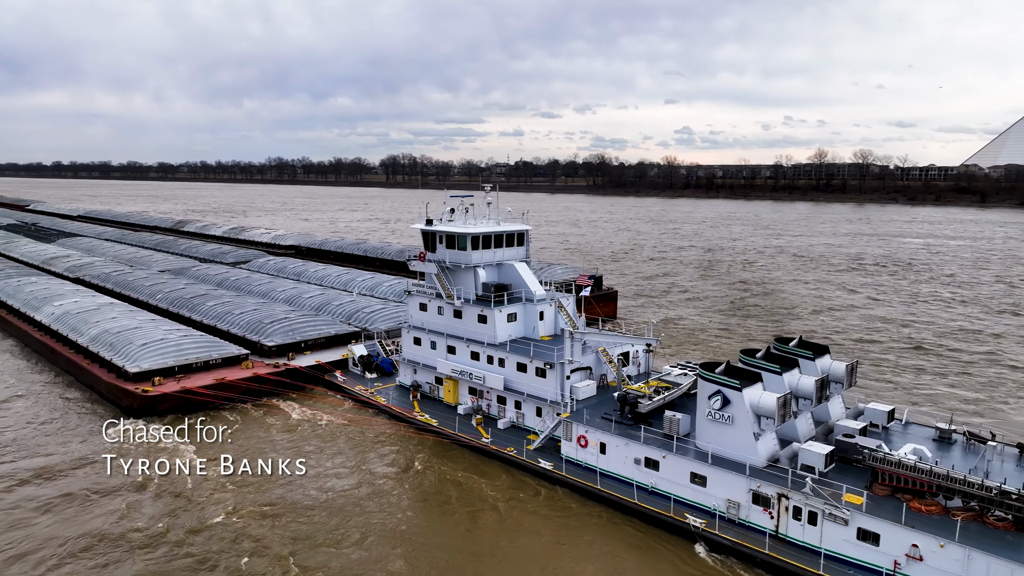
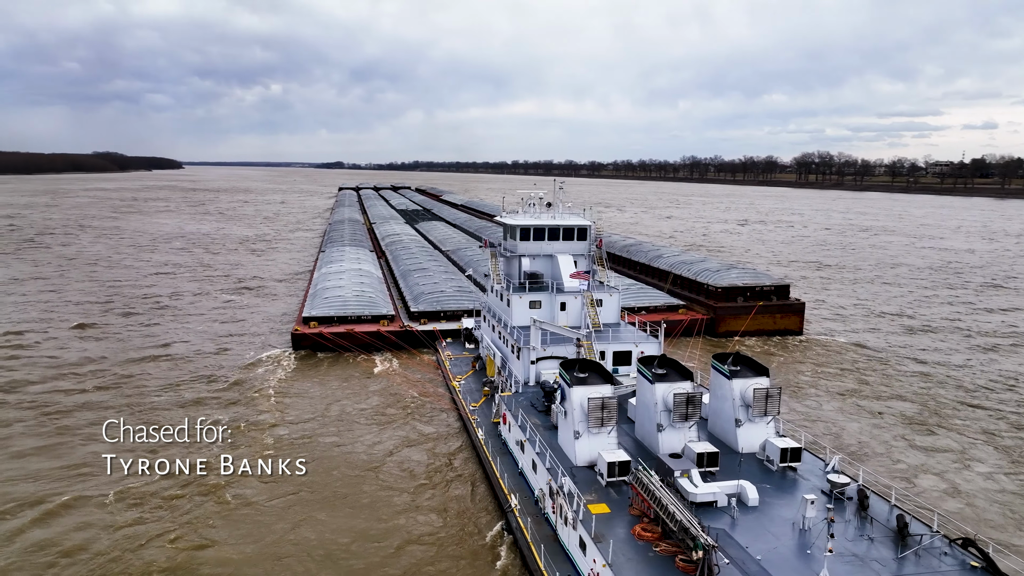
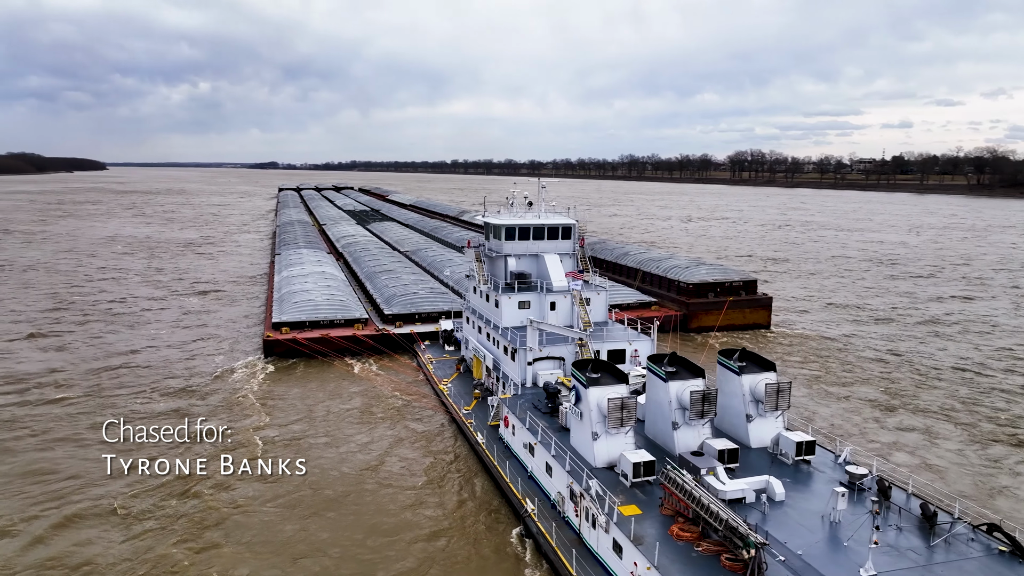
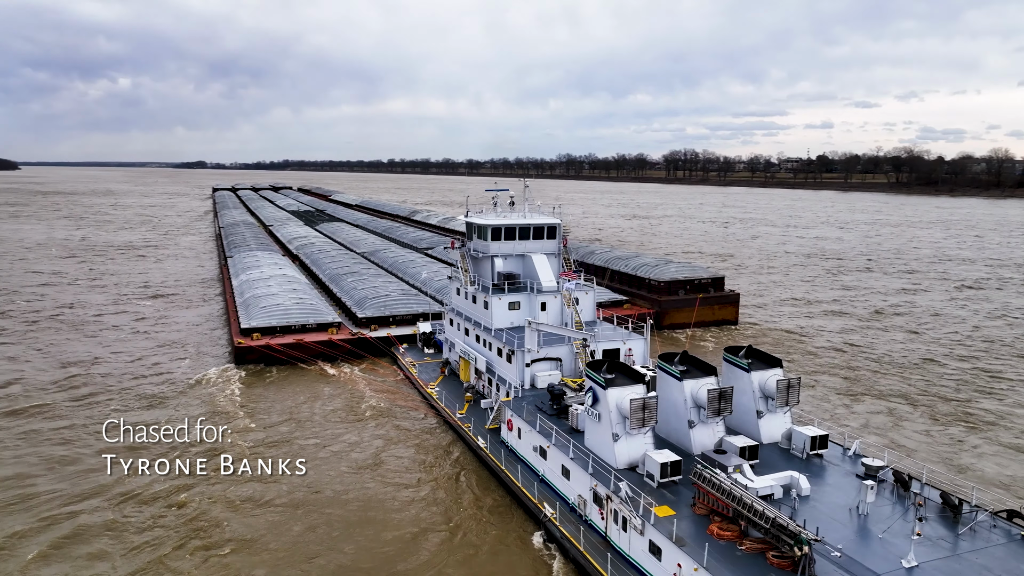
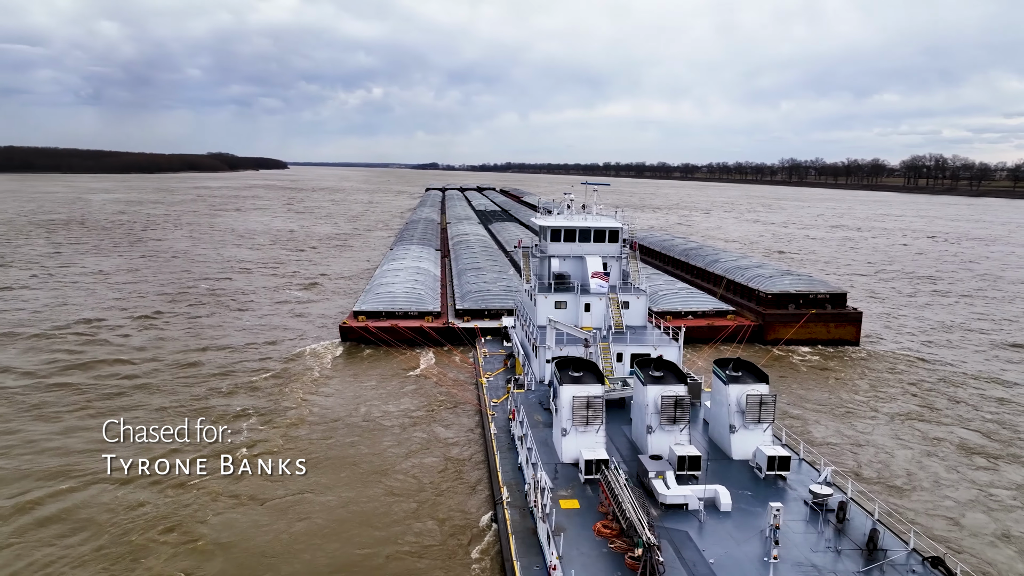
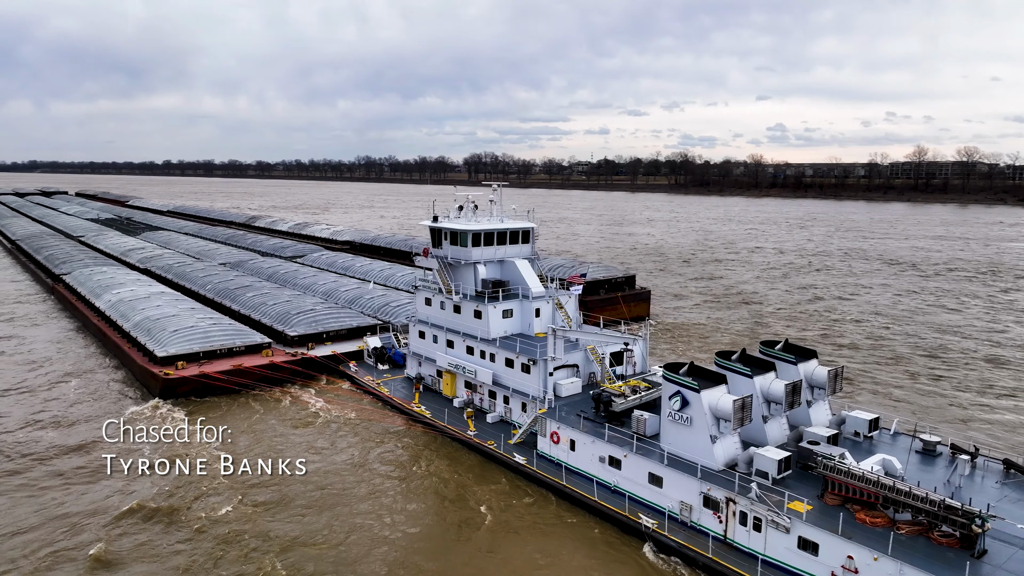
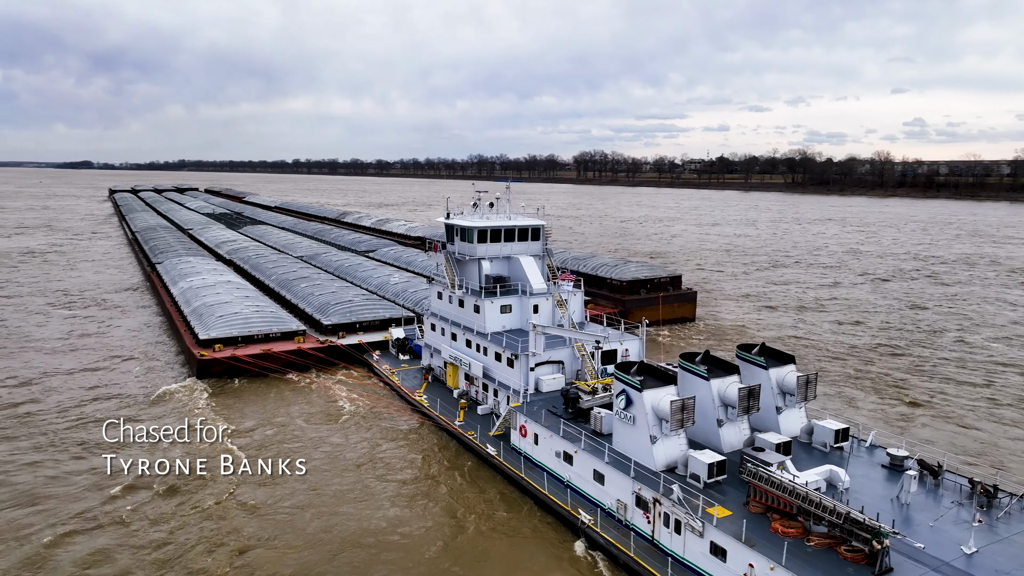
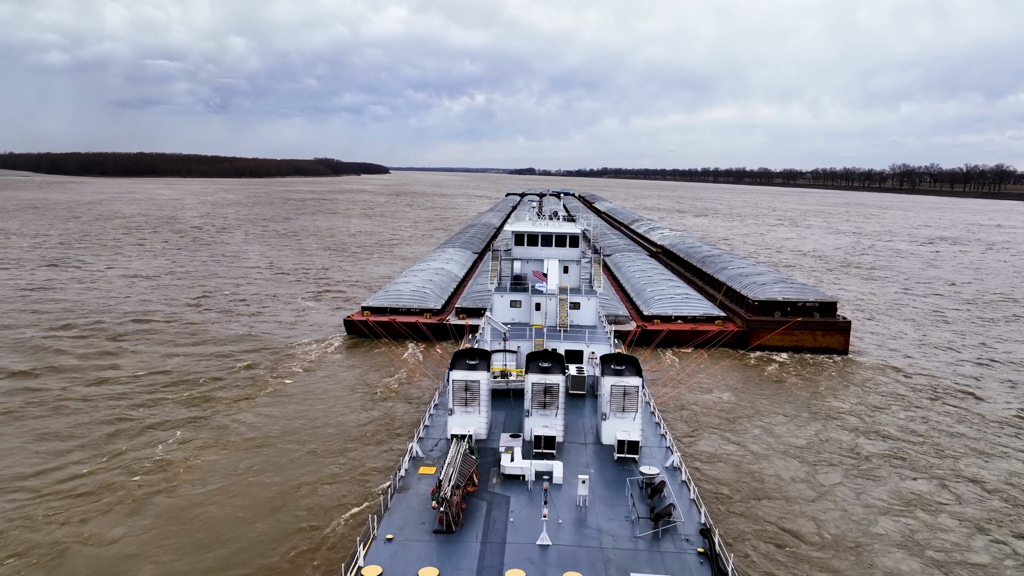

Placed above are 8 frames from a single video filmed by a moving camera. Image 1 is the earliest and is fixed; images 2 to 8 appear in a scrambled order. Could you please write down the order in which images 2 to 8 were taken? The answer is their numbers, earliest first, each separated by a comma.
6, 7, 4, 3, 2, 5, 8
